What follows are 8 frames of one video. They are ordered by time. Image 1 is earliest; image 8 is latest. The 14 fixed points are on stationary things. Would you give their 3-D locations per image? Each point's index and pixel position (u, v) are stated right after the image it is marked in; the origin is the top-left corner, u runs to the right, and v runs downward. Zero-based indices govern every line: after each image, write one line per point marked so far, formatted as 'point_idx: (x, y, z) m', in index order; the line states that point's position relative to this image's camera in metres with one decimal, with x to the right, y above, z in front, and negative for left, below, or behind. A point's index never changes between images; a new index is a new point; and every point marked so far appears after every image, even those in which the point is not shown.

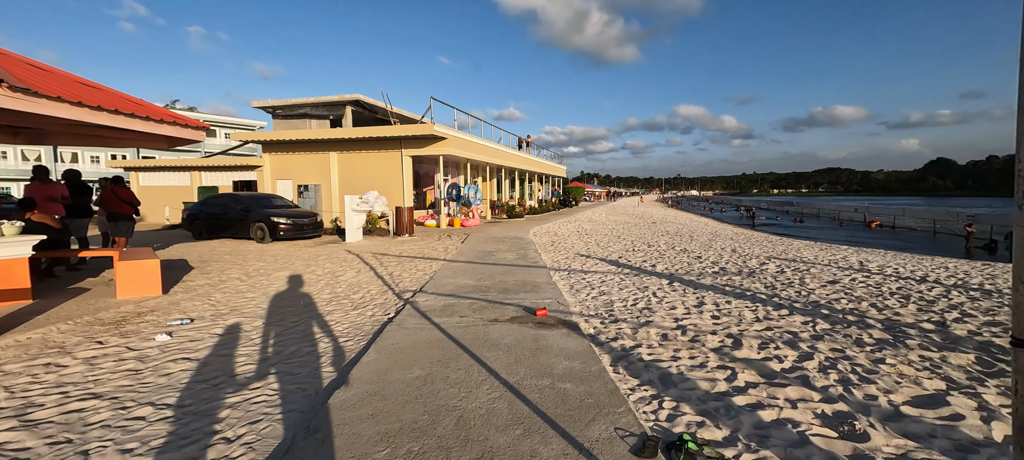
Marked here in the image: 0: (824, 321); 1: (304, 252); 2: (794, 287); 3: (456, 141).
0: (+3.9, -1.1, +5.2) m
1: (-5.6, -0.6, +11.2) m
2: (+4.8, -1.0, +7.1) m
3: (-2.6, +4.1, +19.5) m
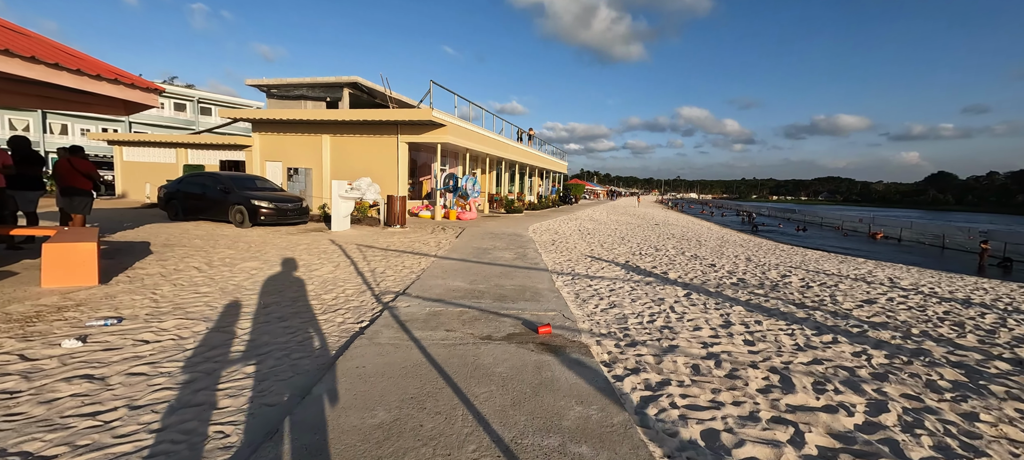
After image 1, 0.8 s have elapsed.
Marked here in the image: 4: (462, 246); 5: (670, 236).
0: (+3.8, -1.3, +4.4) m
1: (-5.6, -0.2, +10.3) m
2: (+4.7, -1.1, +6.3) m
3: (-2.5, +4.5, +18.5) m
4: (-1.2, -0.4, +9.8) m
5: (+6.0, -0.3, +16.0) m
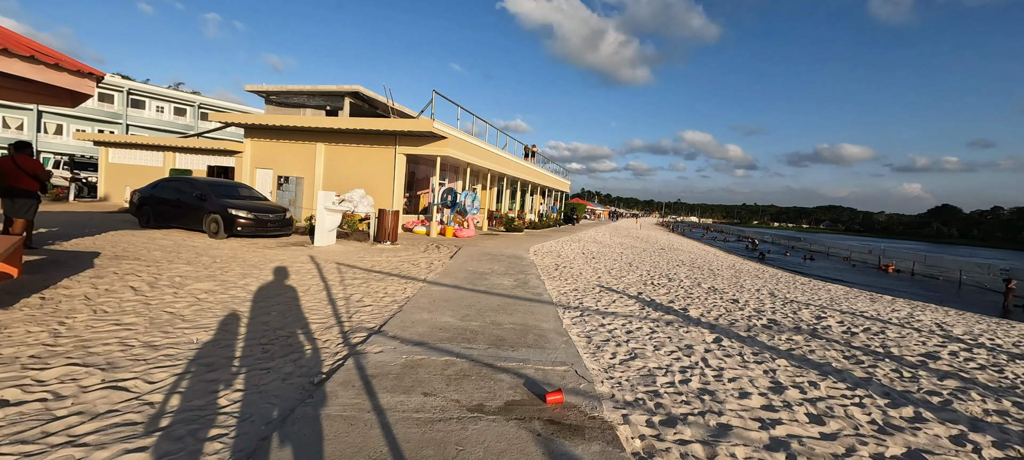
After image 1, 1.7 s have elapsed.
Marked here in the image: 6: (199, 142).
0: (+3.8, -1.7, +3.4) m
1: (-5.6, -0.5, +9.3) m
2: (+4.7, -1.6, +5.3) m
3: (-2.4, +3.7, +17.7) m
4: (-1.2, -0.8, +8.8) m
5: (+6.0, -1.3, +15.0) m
6: (-14.5, +4.1, +19.4) m
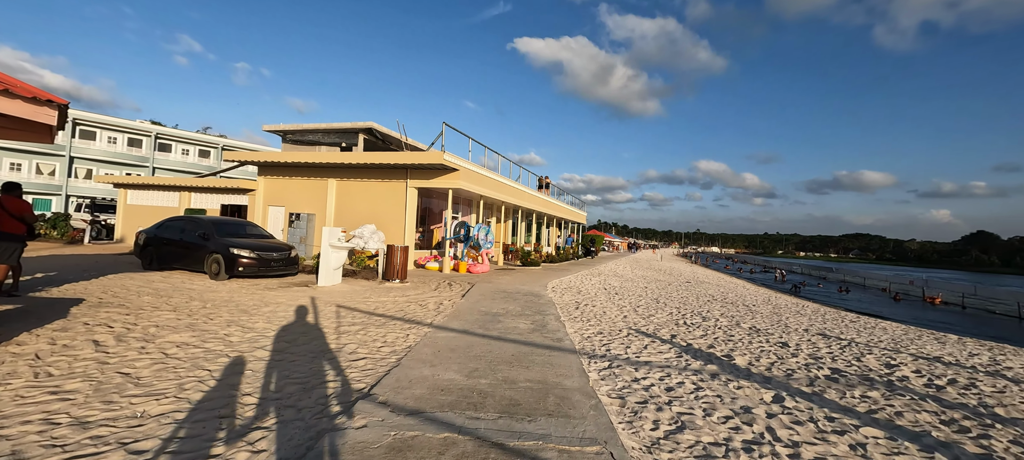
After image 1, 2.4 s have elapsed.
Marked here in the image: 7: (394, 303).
0: (+3.9, -1.9, +2.4) m
1: (-5.3, -1.4, +8.7) m
2: (+4.9, -2.0, +4.3) m
3: (-1.8, +2.3, +17.3) m
4: (-0.9, -1.5, +8.0) m
5: (+6.6, -2.3, +13.9) m
6: (-13.8, +2.3, +19.5) m
7: (-2.4, -1.5, +8.5) m
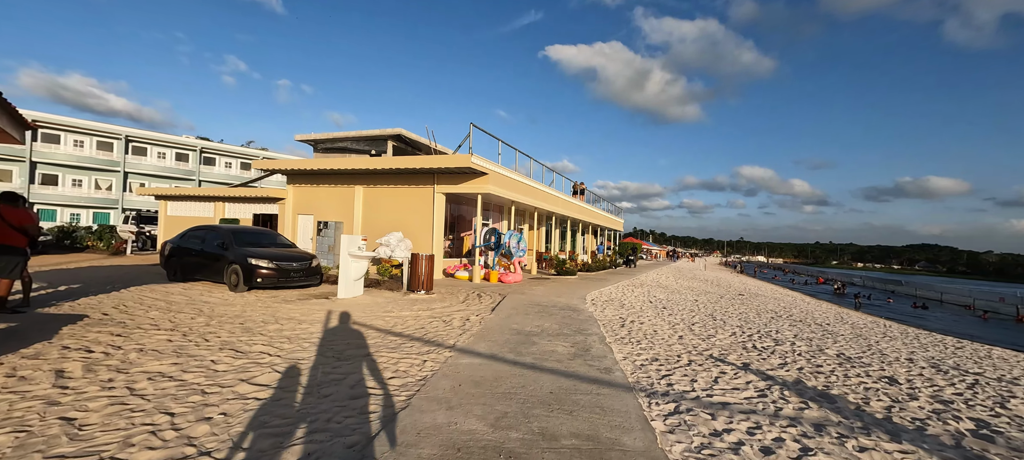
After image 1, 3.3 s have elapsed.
0: (+4.1, -1.9, +1.0) m
1: (-4.6, -1.5, +8.0) m
2: (+5.2, -2.0, +2.8) m
3: (-0.5, +2.0, +16.4) m
4: (-0.3, -1.6, +7.0) m
5: (+7.6, -2.5, +12.3) m
6: (-12.3, +1.9, +19.6) m
7: (-1.8, -1.6, +7.6) m
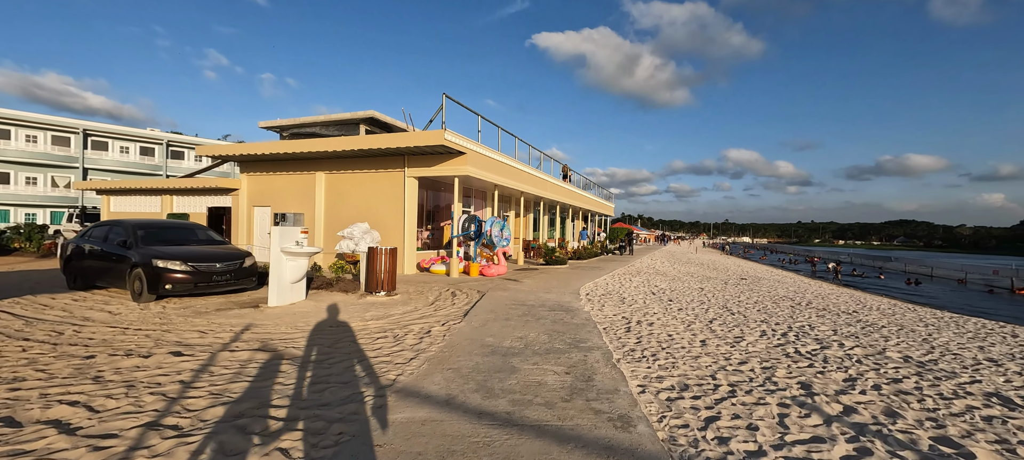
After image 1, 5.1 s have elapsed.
0: (+3.9, -1.7, -0.7) m
1: (-5.0, -1.4, +6.1) m
2: (+5.0, -1.7, +1.1) m
3: (-1.2, +2.4, +14.5) m
4: (-0.6, -1.4, +5.2) m
5: (+7.1, -1.9, +10.7) m
6: (-13.1, +2.1, +17.3) m
7: (-2.1, -1.4, +5.8) m
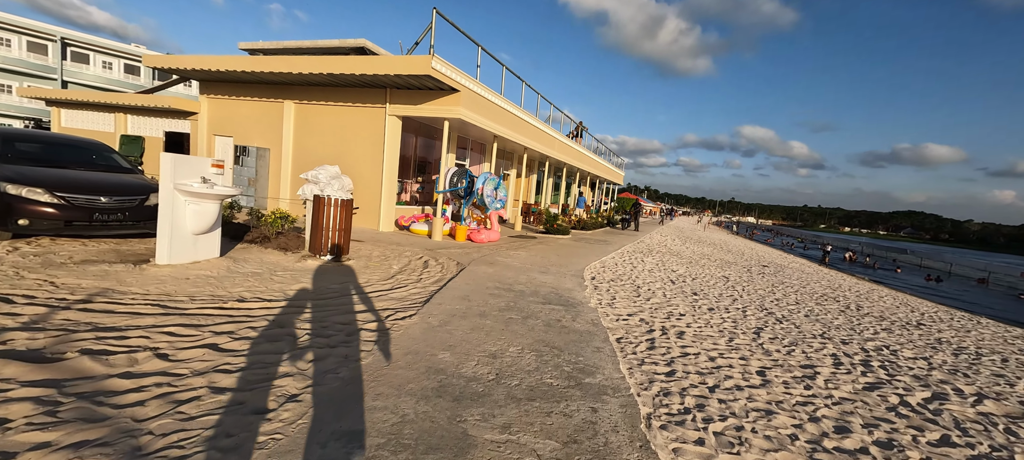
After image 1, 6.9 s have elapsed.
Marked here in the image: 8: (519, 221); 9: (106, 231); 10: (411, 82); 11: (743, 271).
0: (+3.5, -2.2, -2.7) m
1: (-5.2, -0.5, +4.0) m
2: (+4.6, -2.2, -0.9) m
3: (-1.0, +3.7, +12.0) m
4: (-0.9, -1.0, +3.2) m
5: (+6.9, -1.7, +8.6) m
6: (-12.9, +4.6, +14.9) m
7: (-2.4, -0.9, +3.8) m
8: (+0.3, +0.3, +16.5) m
9: (-5.8, 0.0, +6.1) m
10: (-2.6, +3.8, +10.8) m
11: (+7.8, -1.3, +14.1) m
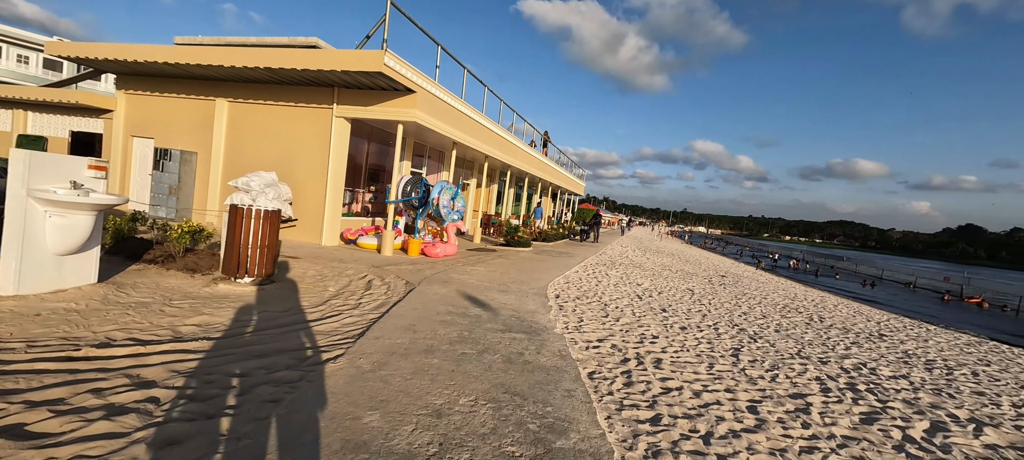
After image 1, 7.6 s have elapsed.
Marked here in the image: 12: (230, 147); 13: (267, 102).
0: (+3.8, -2.2, -3.2) m
1: (-5.6, -0.7, +2.8) m
2: (+4.7, -2.2, -1.3) m
3: (-2.1, +3.3, +11.2) m
4: (-1.2, -1.2, +2.3) m
5: (+6.0, -2.0, +8.4) m
6: (-14.2, +4.1, +13.0) m
7: (-2.7, -1.0, +2.7) m
8: (-1.3, -0.1, +15.7) m
9: (-6.4, -0.2, +4.8) m
10: (-3.6, +3.5, +9.8) m
11: (+6.5, -1.7, +14.0) m
12: (-7.7, +2.3, +11.4) m
13: (-6.5, +3.4, +11.1) m
